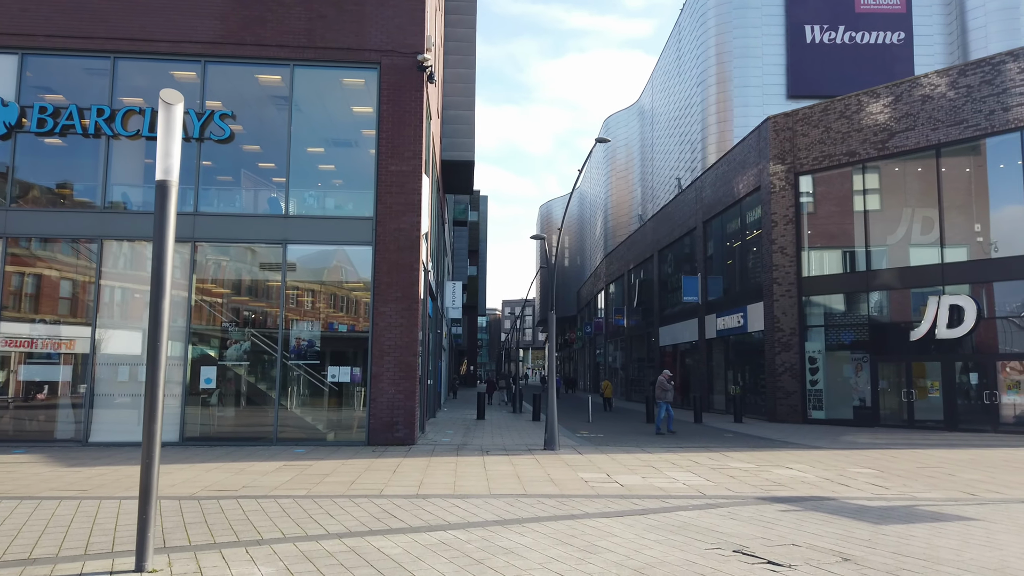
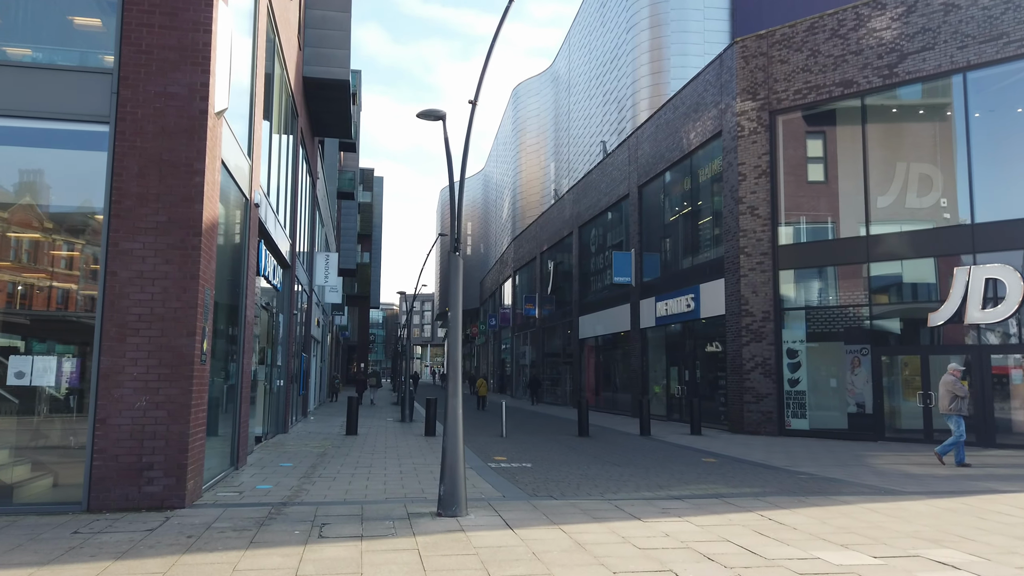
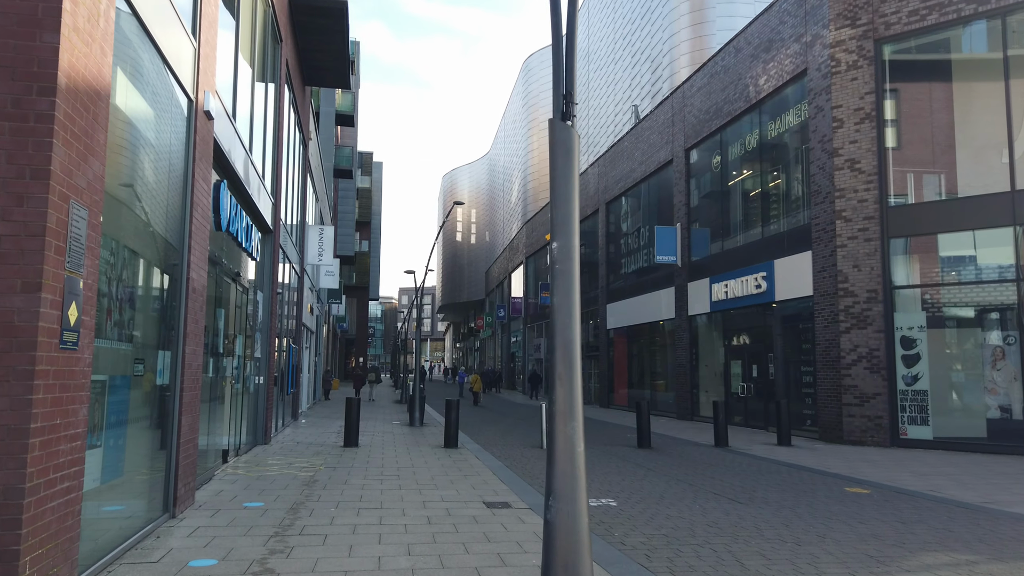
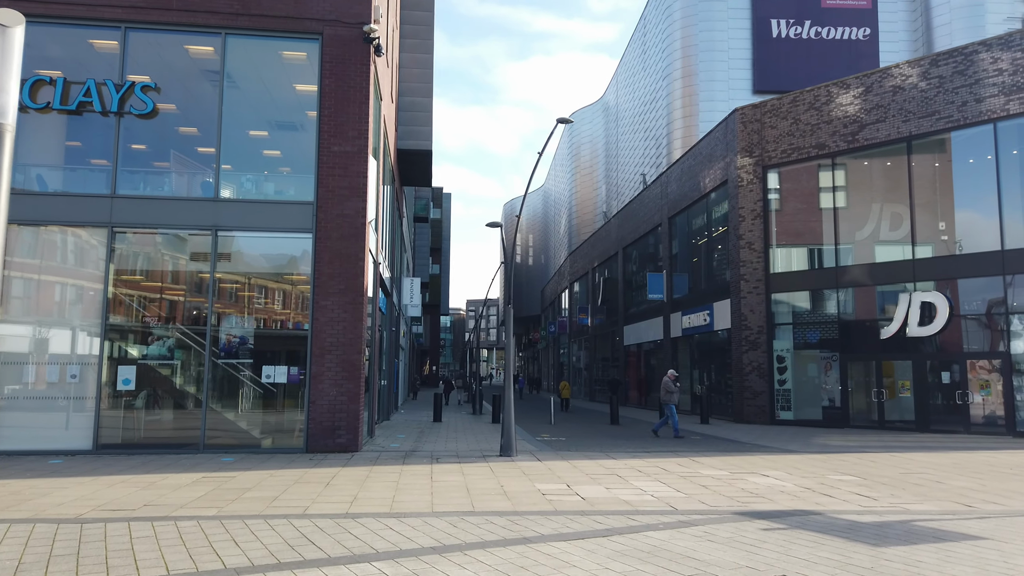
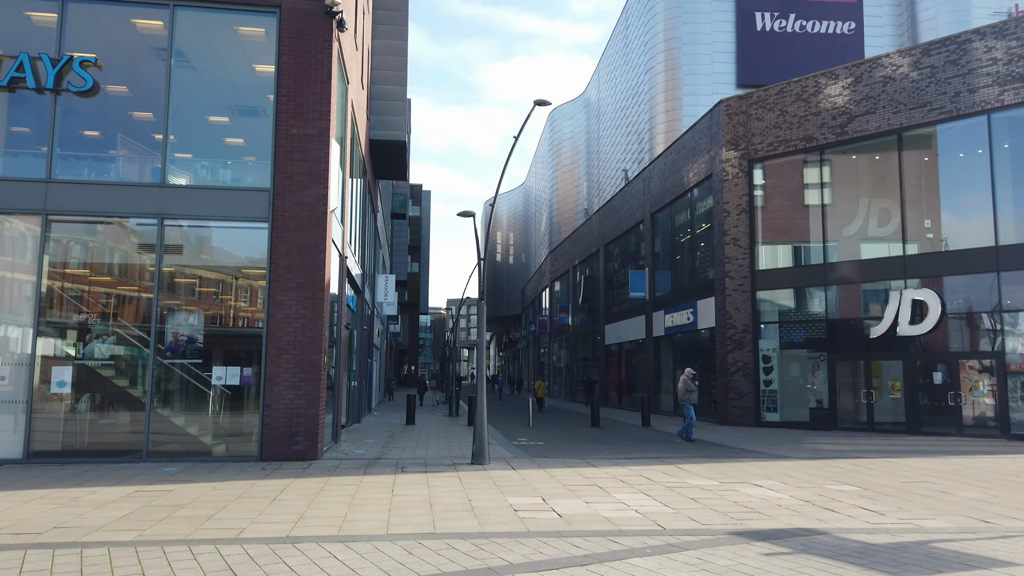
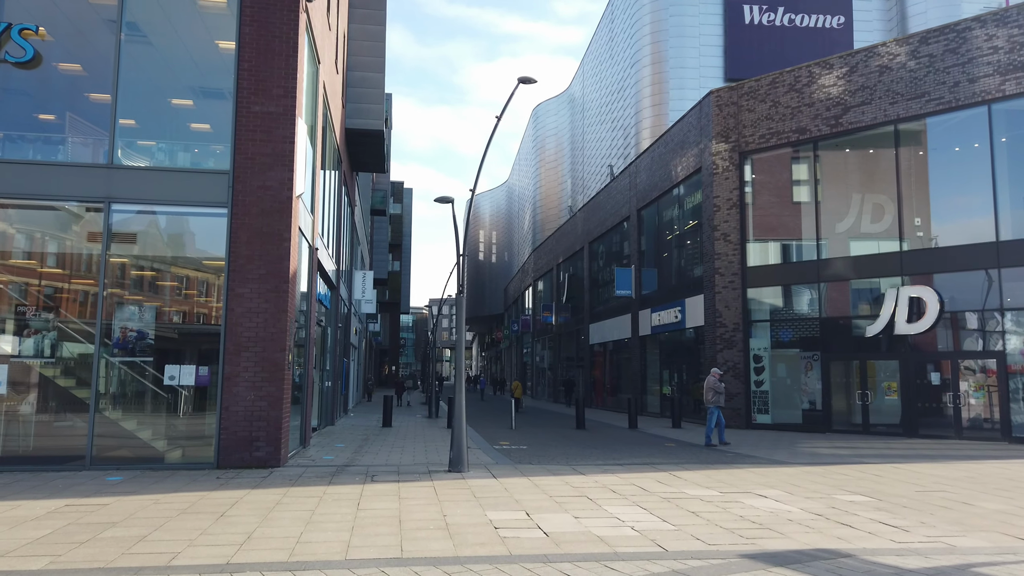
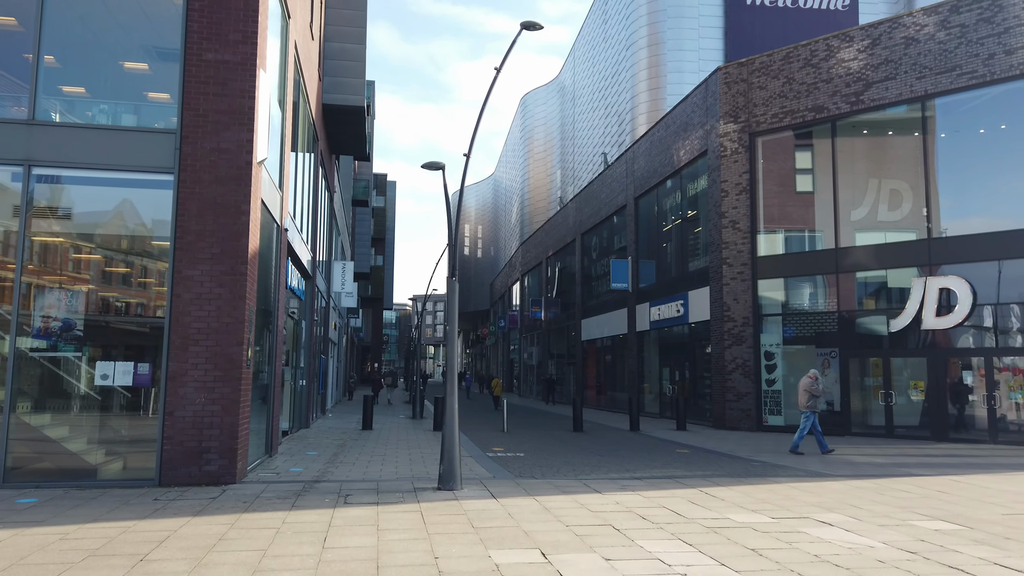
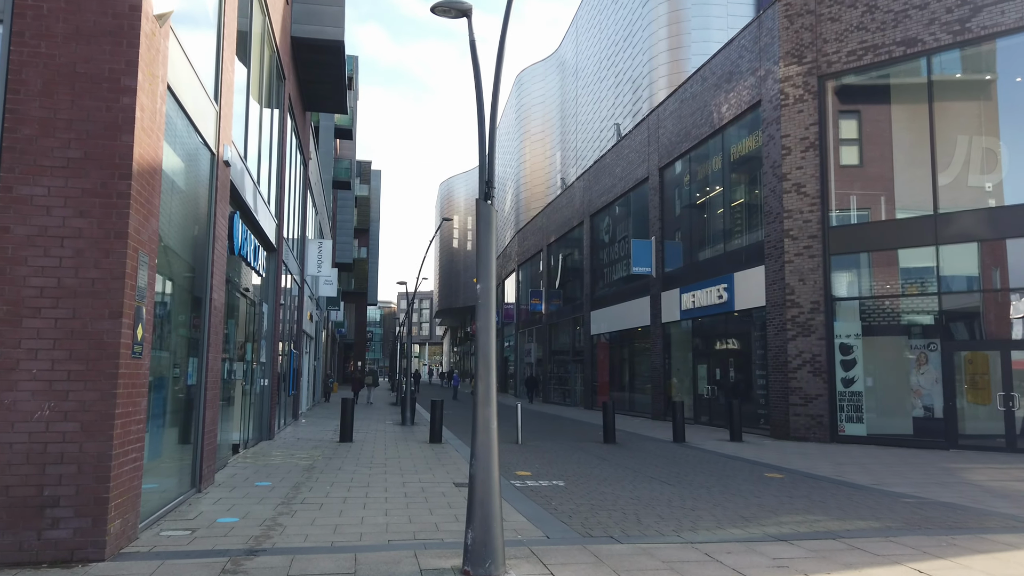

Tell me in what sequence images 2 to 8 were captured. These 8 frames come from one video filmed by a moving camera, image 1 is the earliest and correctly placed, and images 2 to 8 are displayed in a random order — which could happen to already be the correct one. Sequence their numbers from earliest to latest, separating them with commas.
4, 5, 6, 7, 2, 8, 3
